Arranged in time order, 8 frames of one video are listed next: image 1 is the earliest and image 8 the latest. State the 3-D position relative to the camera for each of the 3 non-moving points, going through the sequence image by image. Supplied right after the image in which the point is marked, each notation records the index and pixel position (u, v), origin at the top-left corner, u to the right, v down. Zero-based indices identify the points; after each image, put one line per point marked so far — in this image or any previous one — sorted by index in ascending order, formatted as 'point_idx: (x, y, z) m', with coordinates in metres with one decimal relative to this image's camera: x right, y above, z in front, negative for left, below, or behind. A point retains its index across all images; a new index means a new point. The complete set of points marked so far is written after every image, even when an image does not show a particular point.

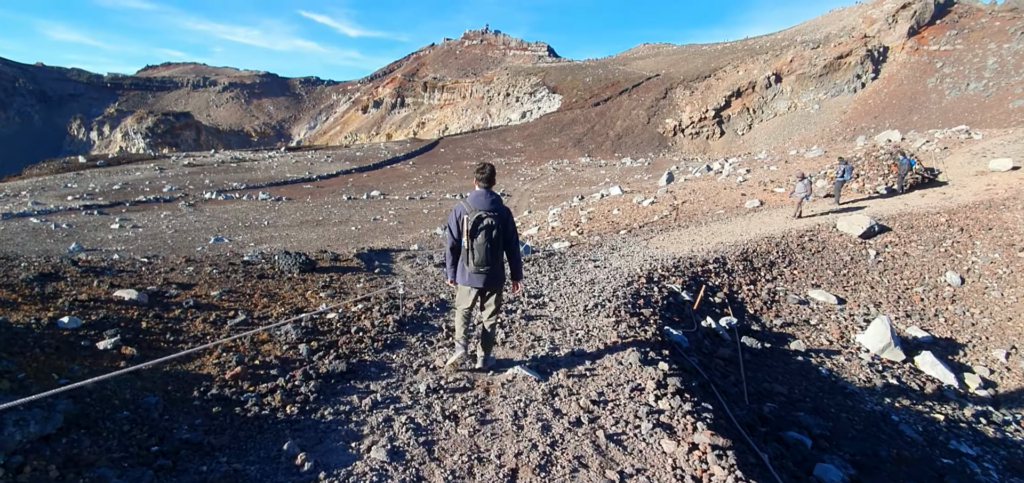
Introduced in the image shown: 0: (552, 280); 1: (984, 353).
0: (+0.7, -0.7, +7.5) m
1: (+7.1, -1.6, +7.3) m
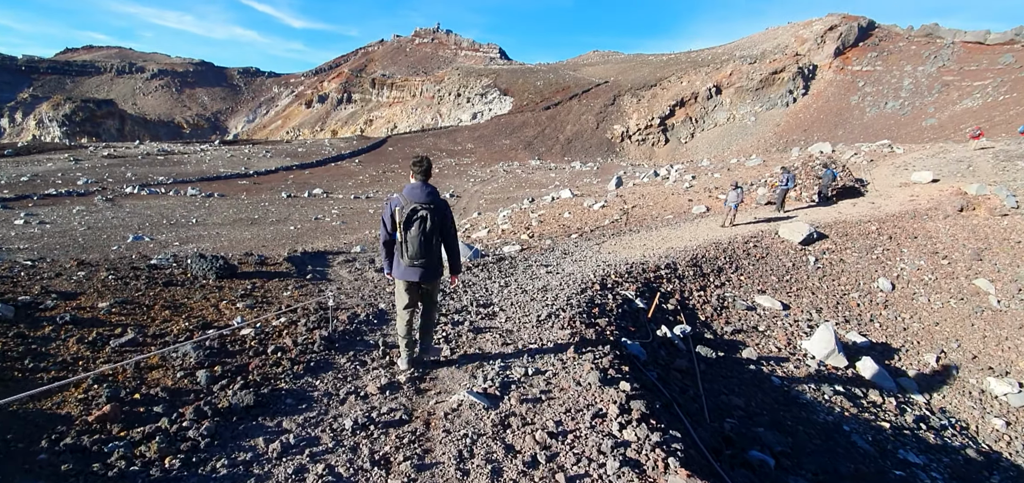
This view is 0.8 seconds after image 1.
0: (-0.1, -0.8, +7.2) m
1: (+6.3, -1.8, +7.6) m
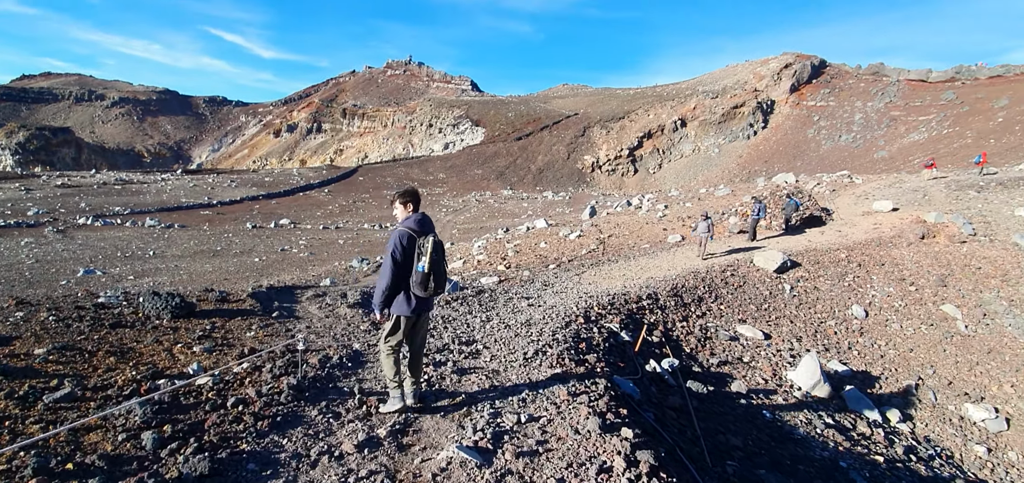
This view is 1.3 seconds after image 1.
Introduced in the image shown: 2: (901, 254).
0: (-0.4, -1.2, +6.9) m
1: (+6.0, -2.2, +7.6) m
2: (+9.3, -0.3, +11.8) m
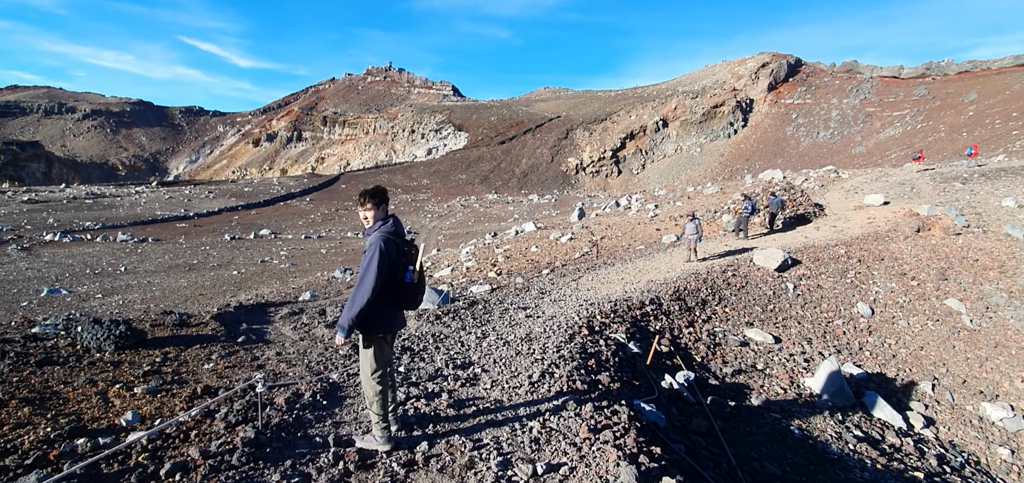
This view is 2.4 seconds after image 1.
0: (-0.4, -1.3, +6.4) m
1: (+5.9, -2.1, +7.3) m
2: (+9.1, -0.1, +11.6) m
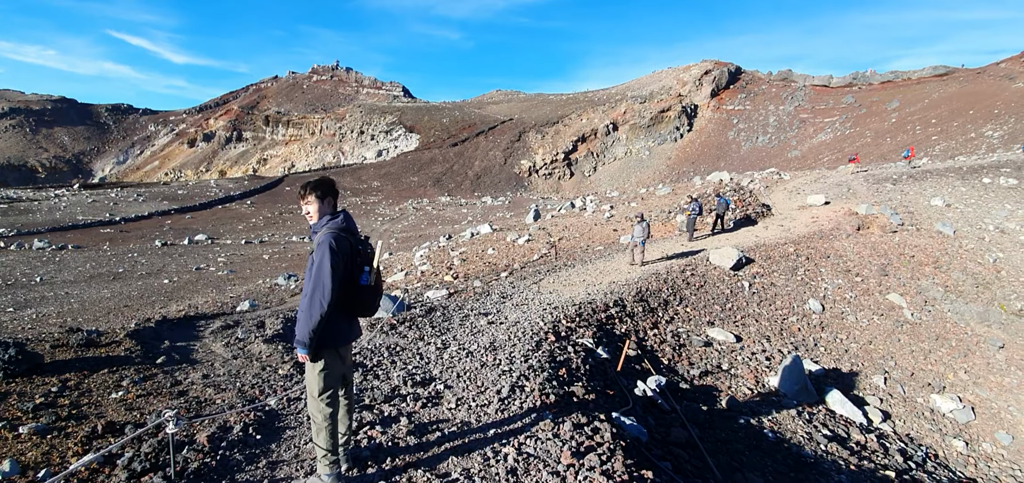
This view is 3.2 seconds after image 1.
0: (-0.9, -1.3, +6.0) m
1: (+5.3, -2.1, +7.4) m
2: (+8.1, -0.1, +12.0) m
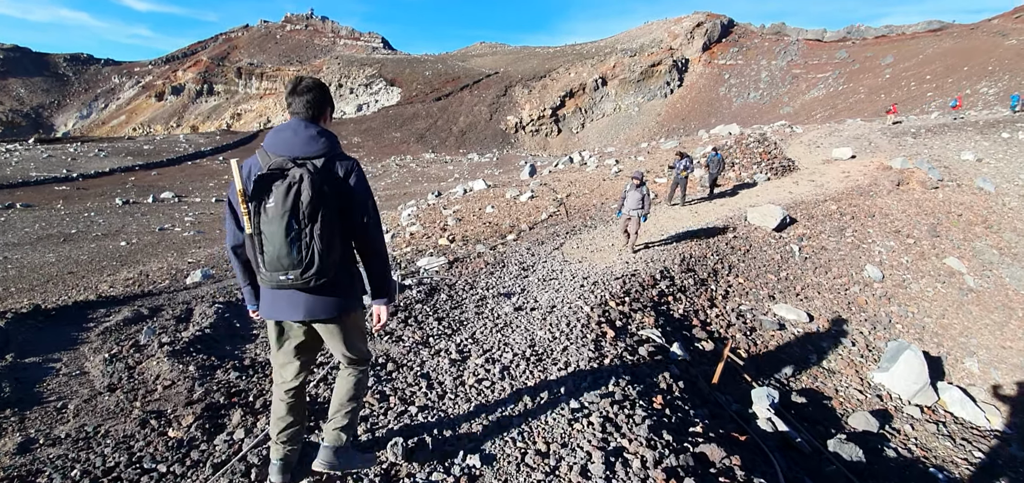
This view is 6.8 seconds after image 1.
0: (-0.6, -0.9, +4.5) m
1: (+5.5, -1.5, +6.2) m
2: (+8.1, +0.8, +10.7) m
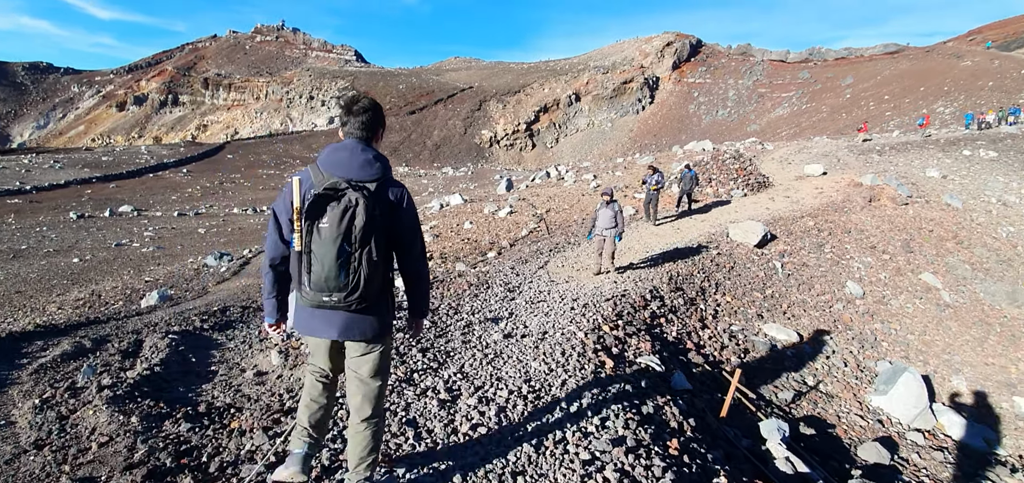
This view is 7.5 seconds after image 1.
0: (-0.8, -1.1, +4.1) m
1: (+5.3, -1.7, +6.2) m
2: (+7.7, +0.5, +10.9) m
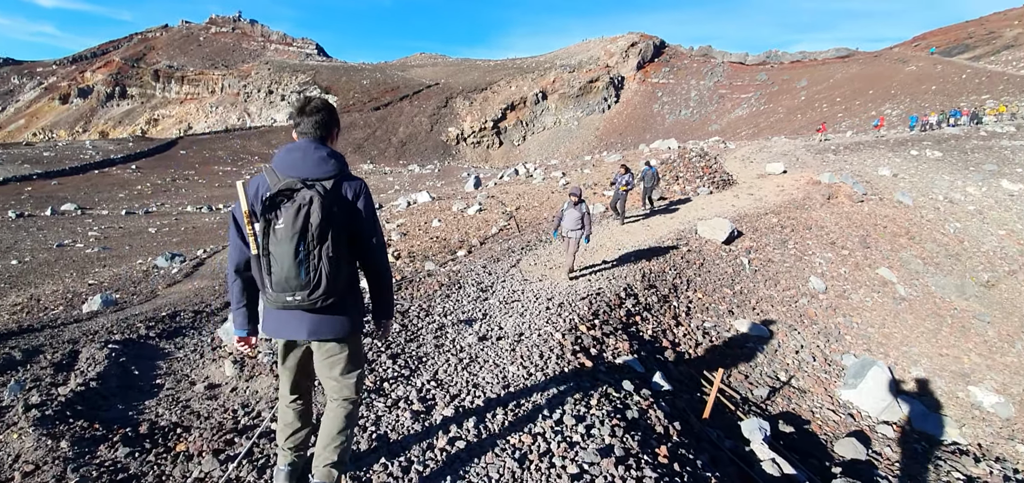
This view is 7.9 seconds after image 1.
0: (-1.0, -1.1, +3.9) m
1: (+5.0, -1.7, +6.4) m
2: (+7.0, +0.6, +11.2) m
